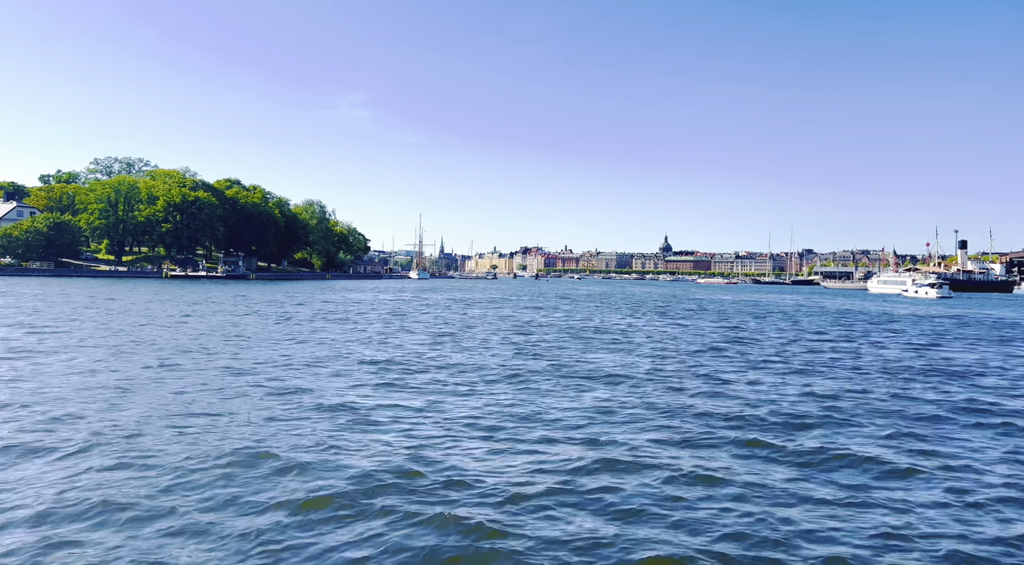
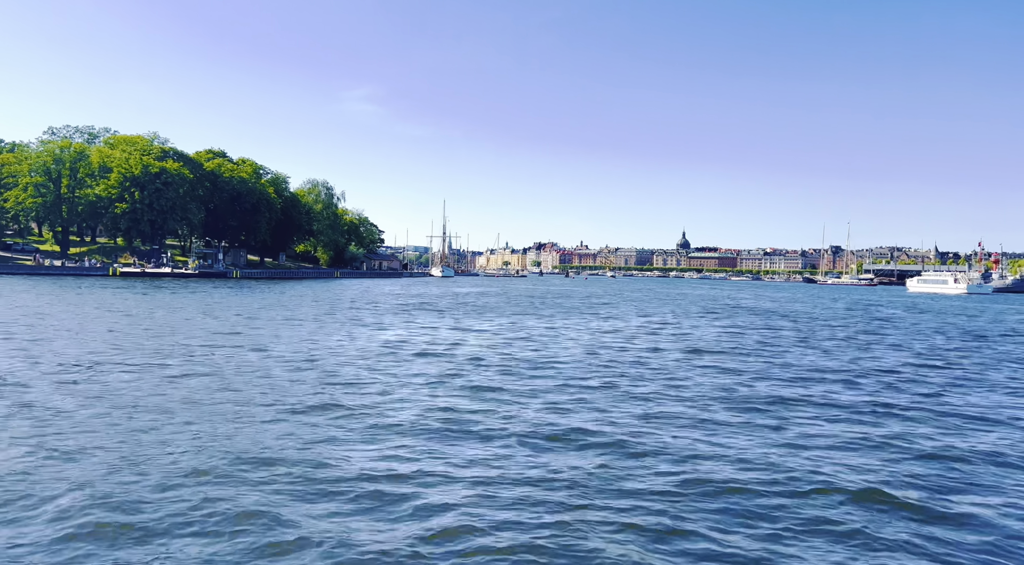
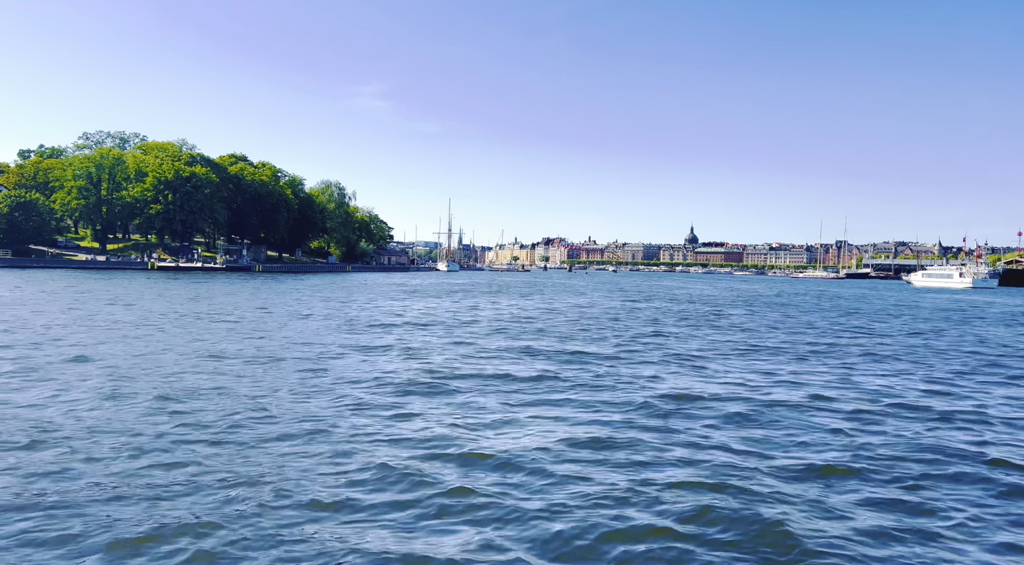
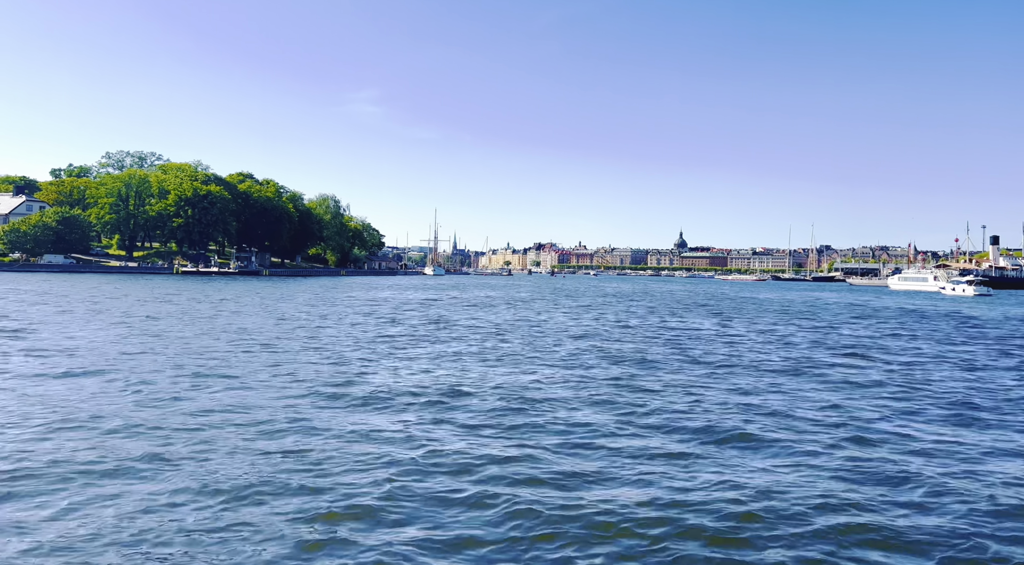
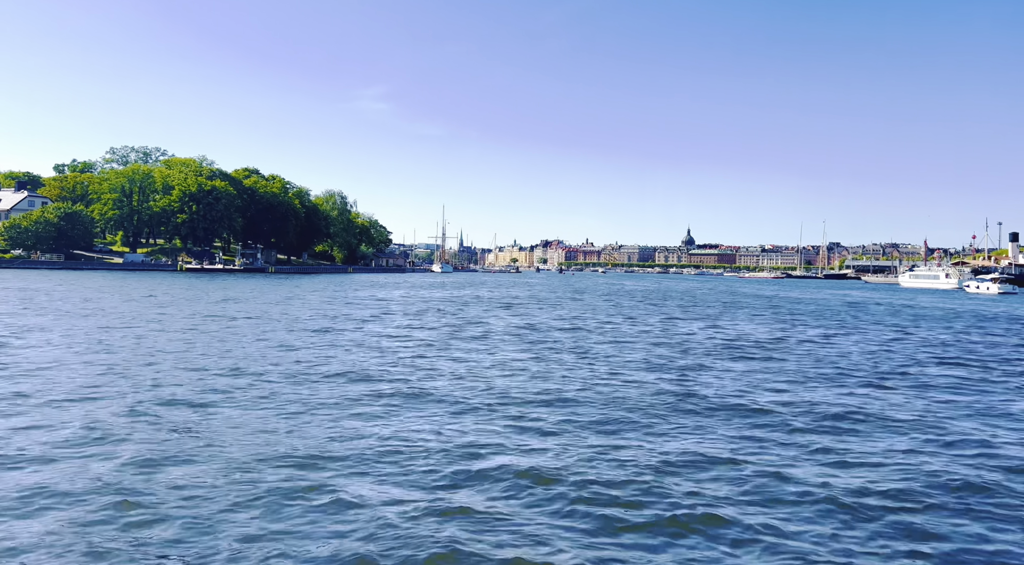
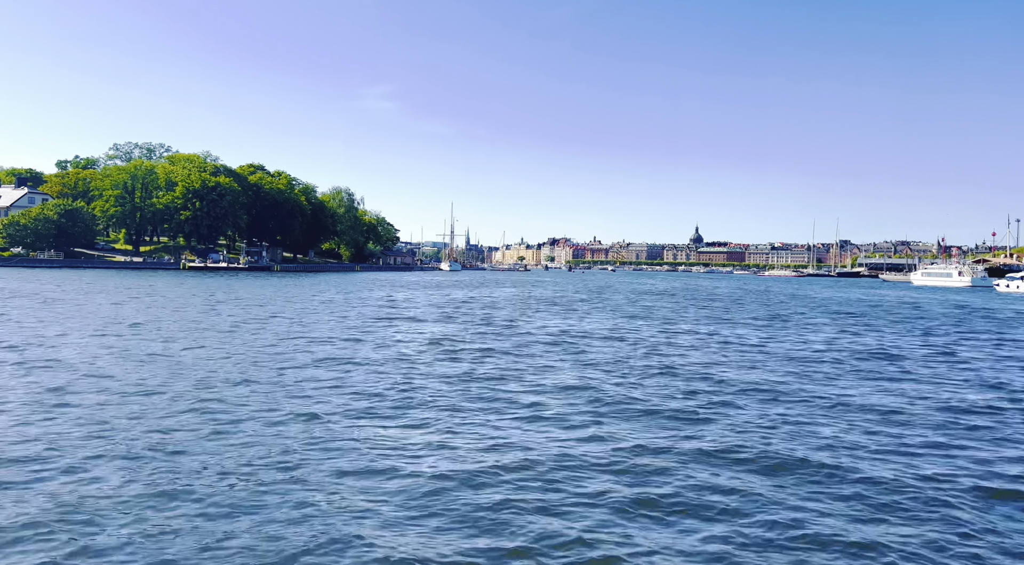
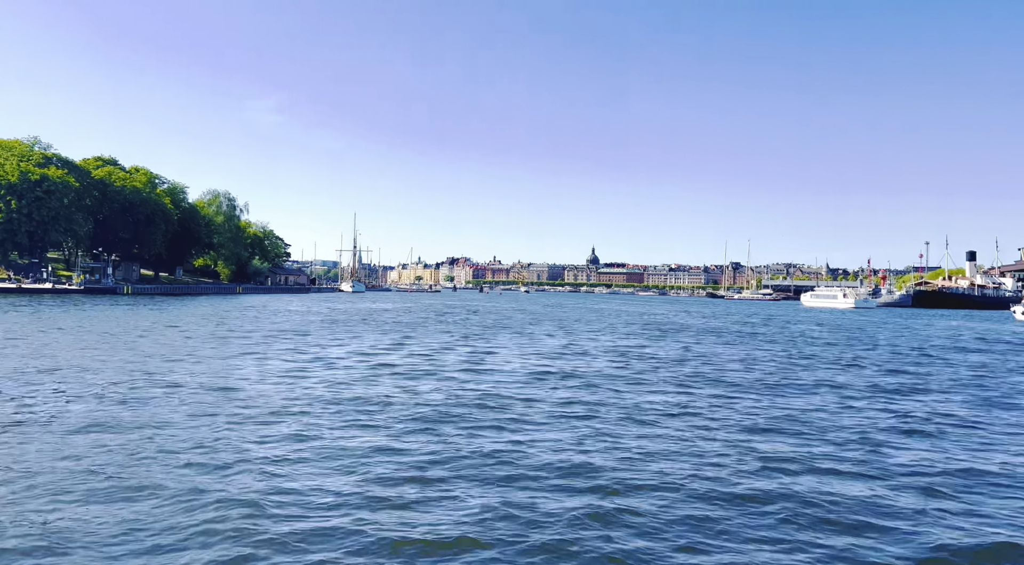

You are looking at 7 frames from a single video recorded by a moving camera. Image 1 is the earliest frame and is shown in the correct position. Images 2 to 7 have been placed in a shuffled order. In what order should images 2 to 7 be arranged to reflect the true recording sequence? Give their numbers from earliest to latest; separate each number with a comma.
4, 5, 6, 3, 2, 7
